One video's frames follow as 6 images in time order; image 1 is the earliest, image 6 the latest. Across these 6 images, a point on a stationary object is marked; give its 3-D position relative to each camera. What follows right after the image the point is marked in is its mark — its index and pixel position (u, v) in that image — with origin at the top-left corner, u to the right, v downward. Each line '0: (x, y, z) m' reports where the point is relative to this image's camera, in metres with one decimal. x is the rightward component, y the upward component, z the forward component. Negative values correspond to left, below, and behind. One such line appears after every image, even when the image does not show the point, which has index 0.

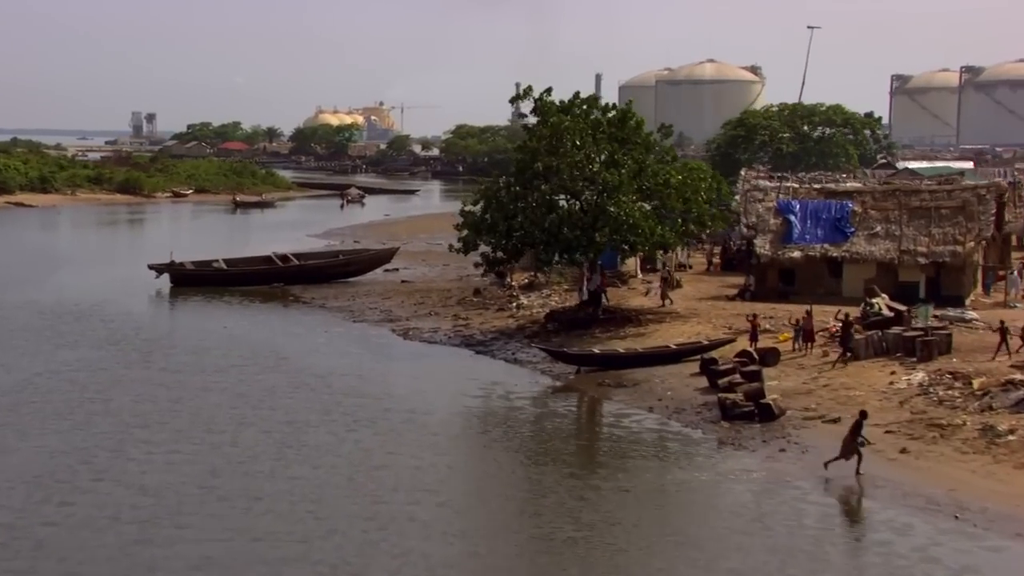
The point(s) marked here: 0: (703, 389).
0: (+2.4, -1.3, +18.9) m
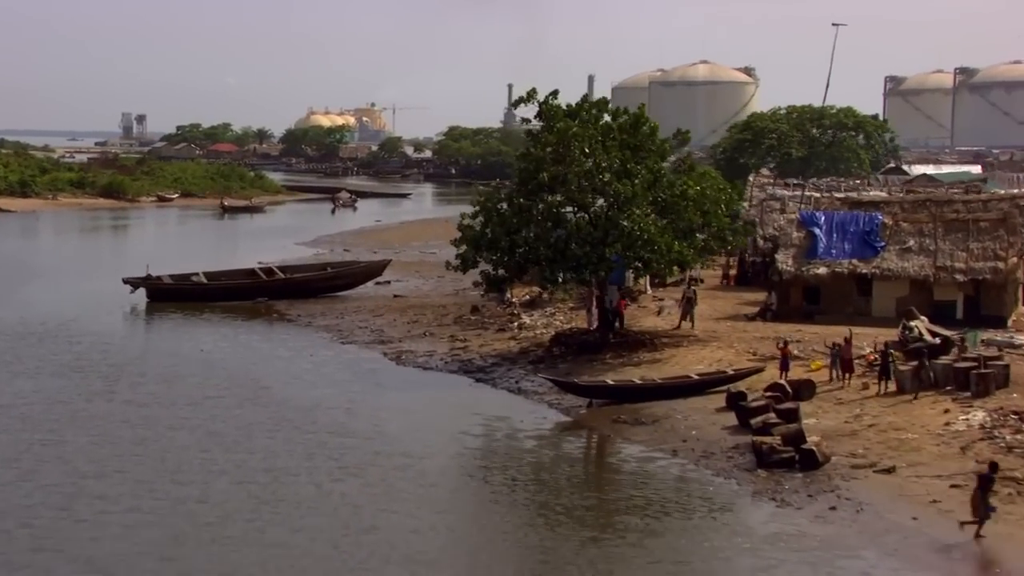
0: (+2.4, -1.5, +16.9) m
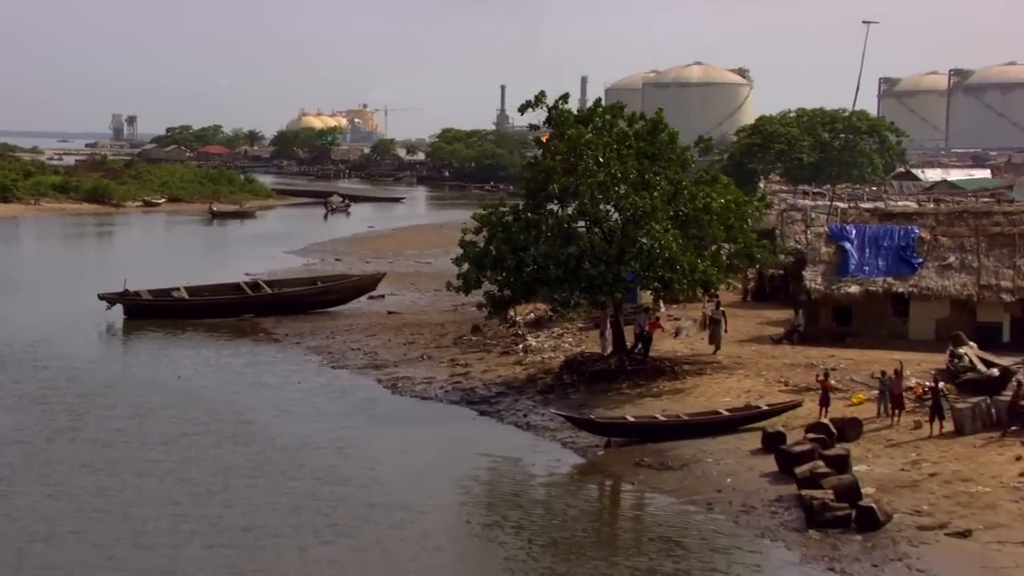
0: (+2.6, -1.8, +15.0) m
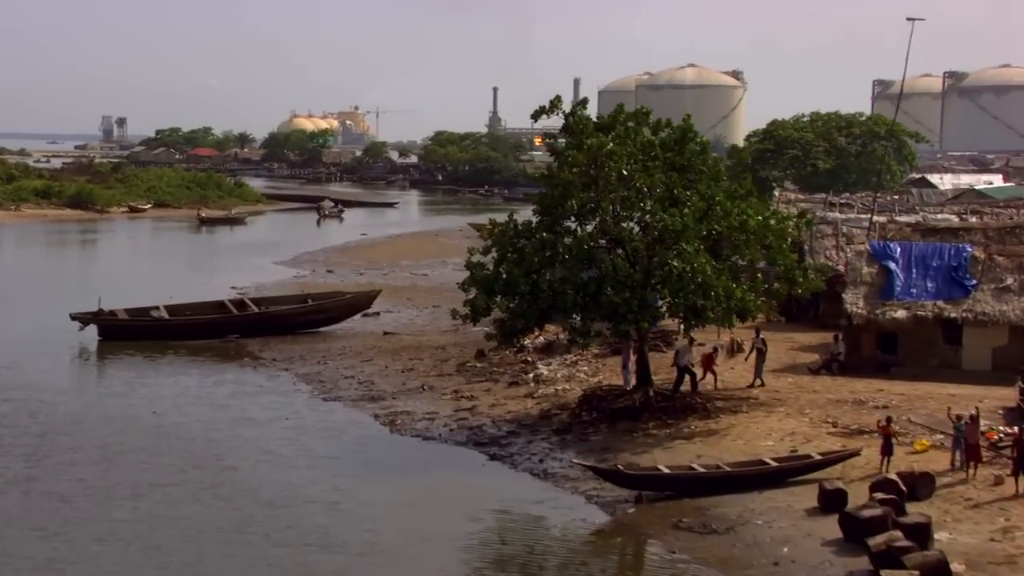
0: (+2.7, -2.2, +12.8) m
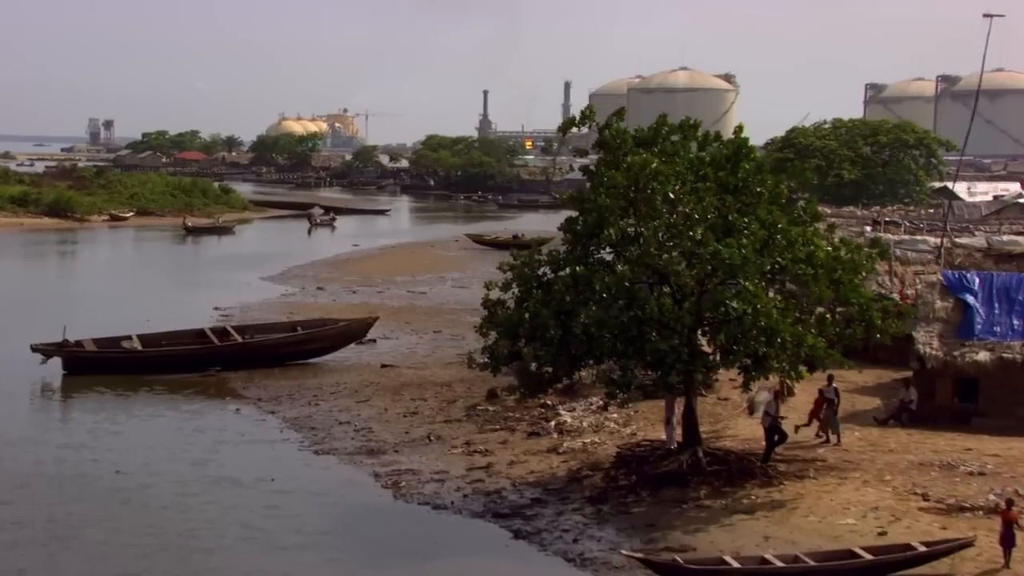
0: (+3.0, -2.6, +10.1) m
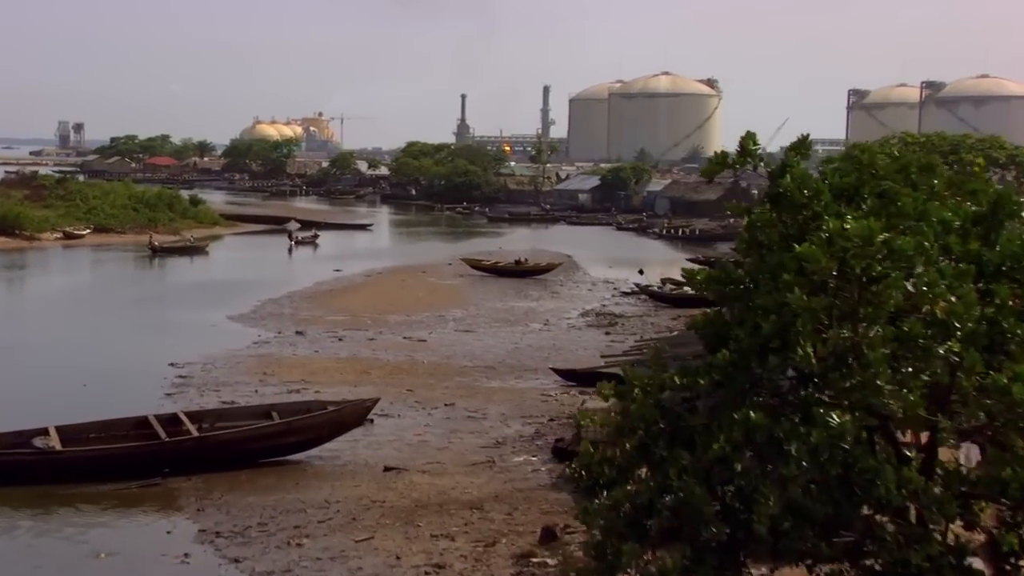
0: (+3.8, -3.5, +4.0) m
